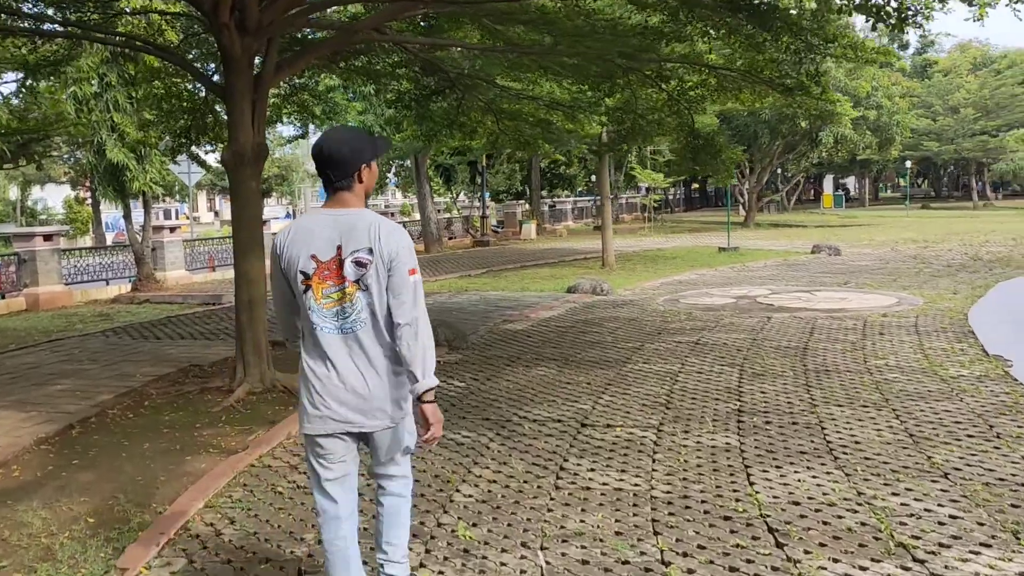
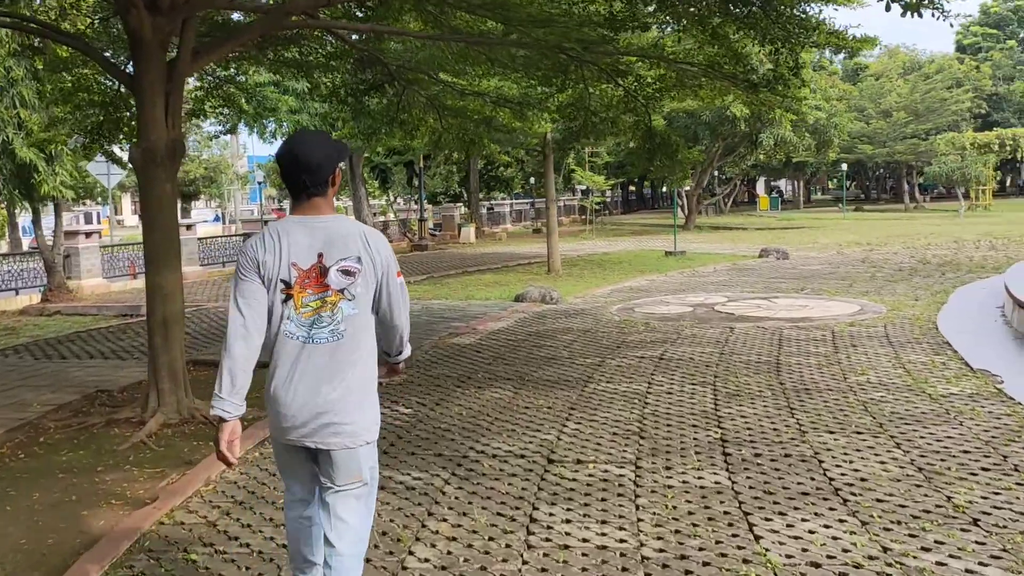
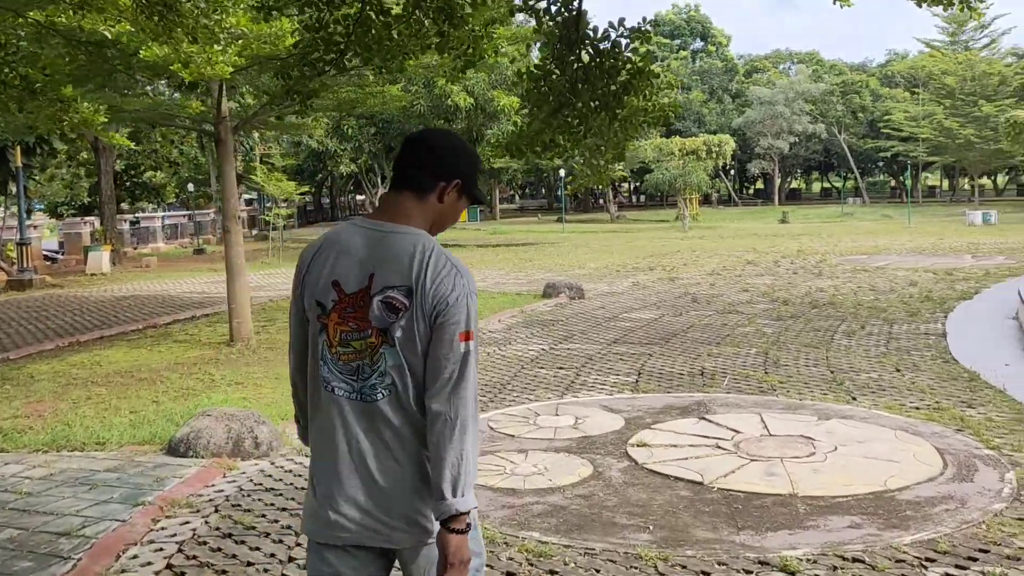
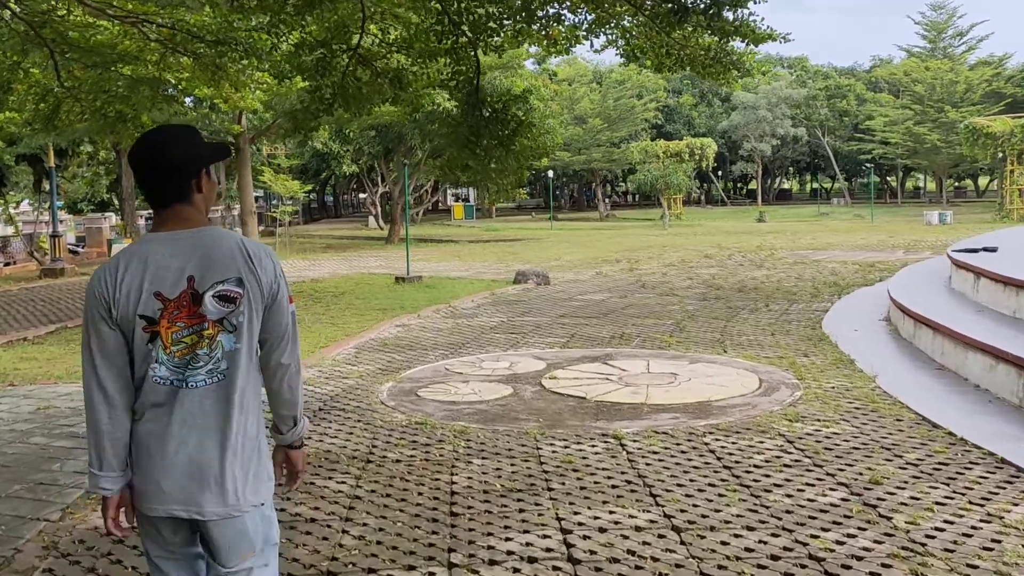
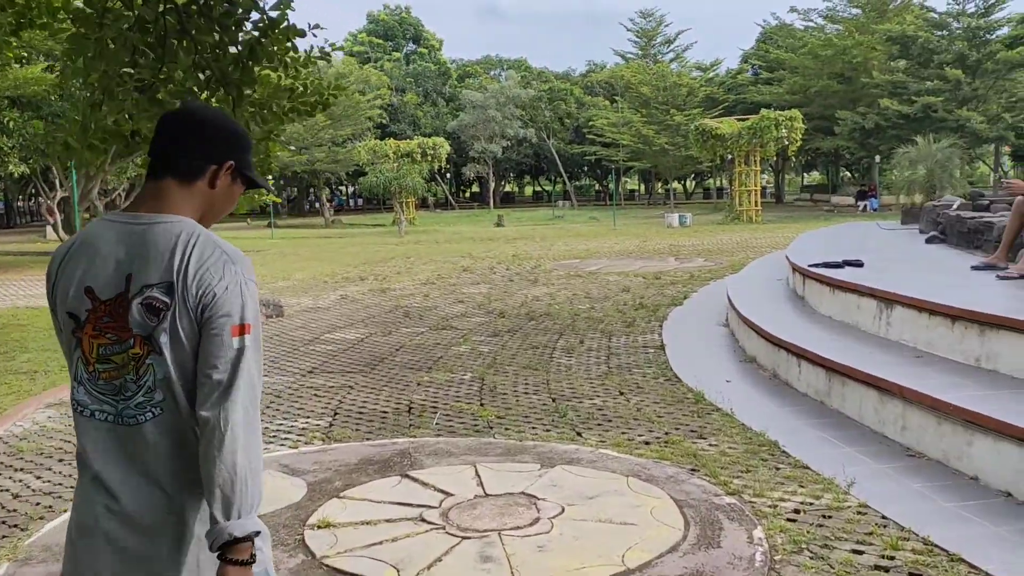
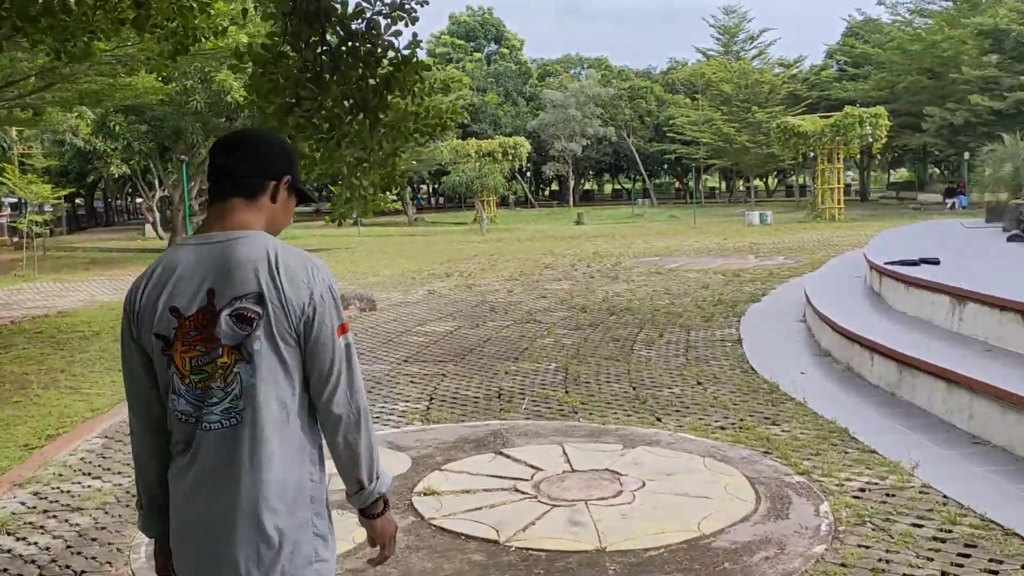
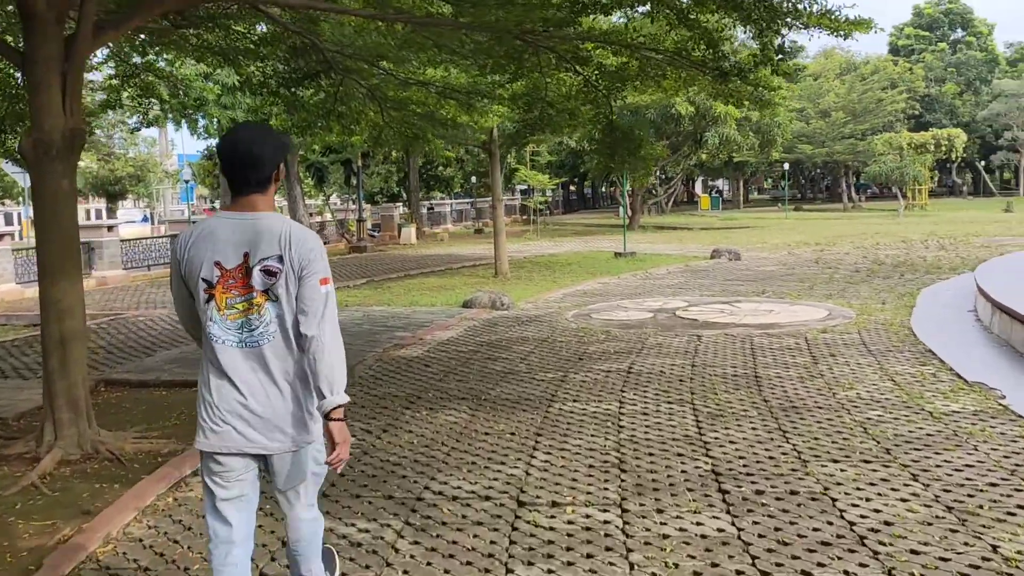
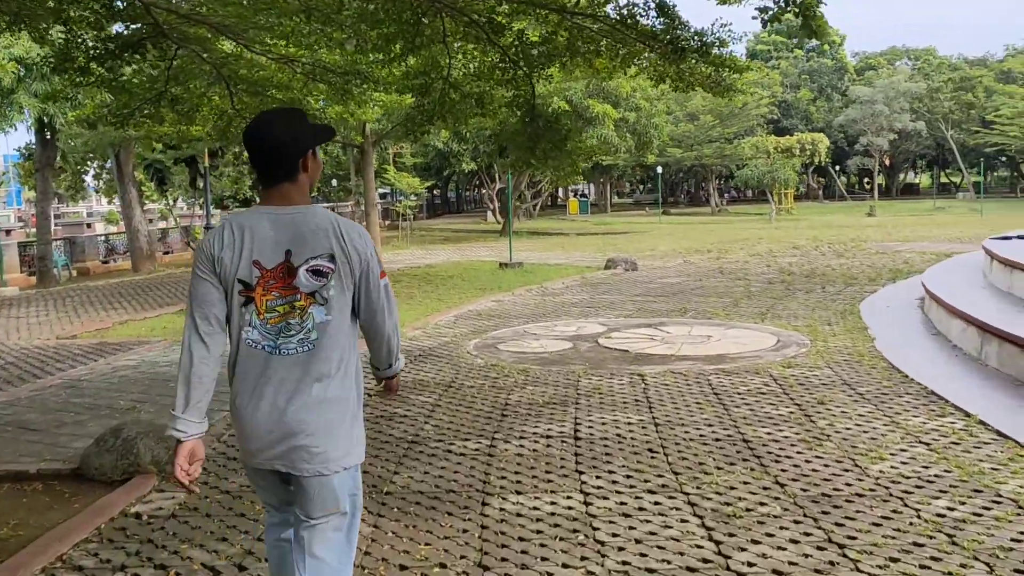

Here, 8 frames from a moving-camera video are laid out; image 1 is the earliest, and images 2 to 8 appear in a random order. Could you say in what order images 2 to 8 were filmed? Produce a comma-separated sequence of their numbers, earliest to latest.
2, 7, 8, 4, 3, 6, 5
